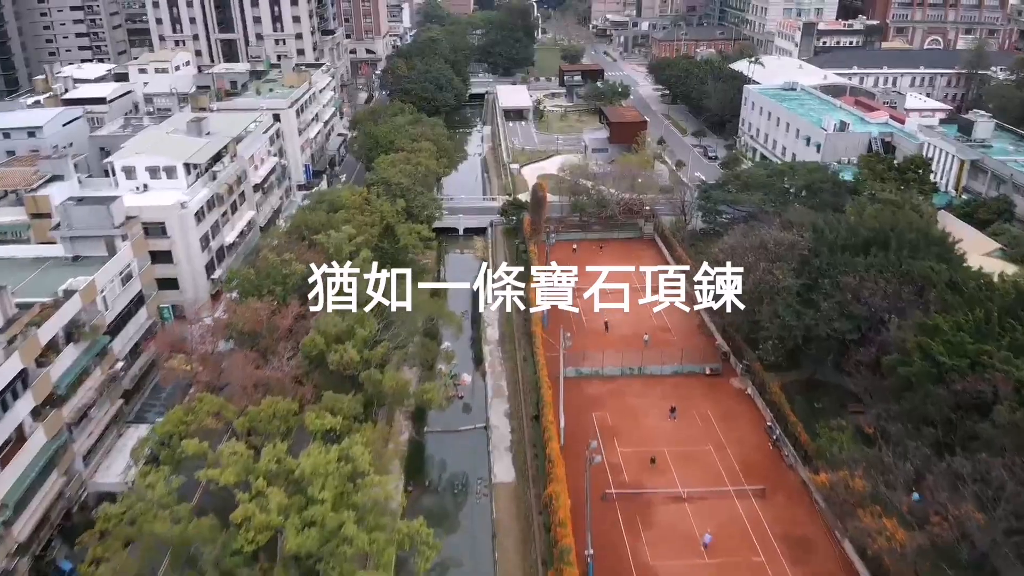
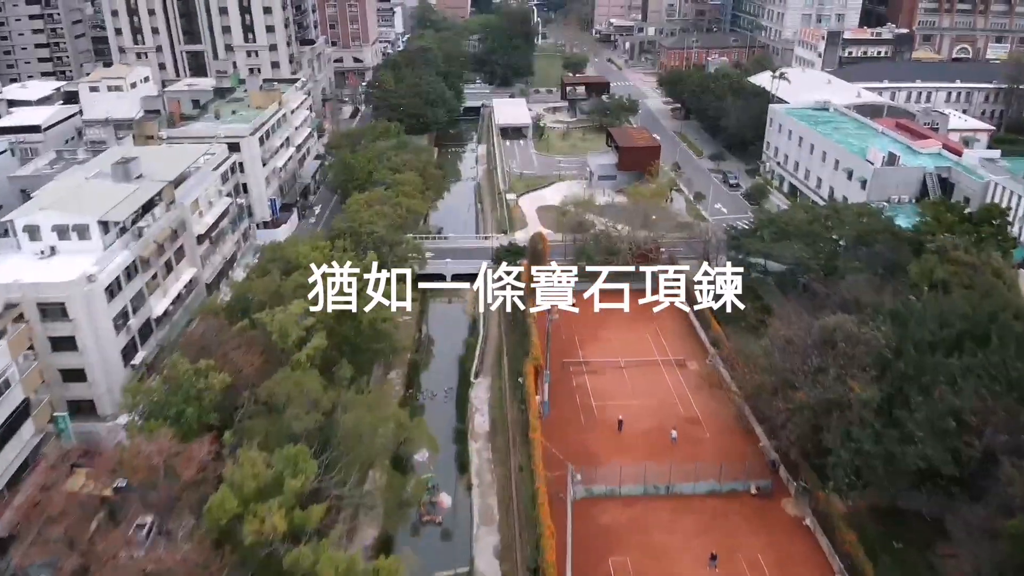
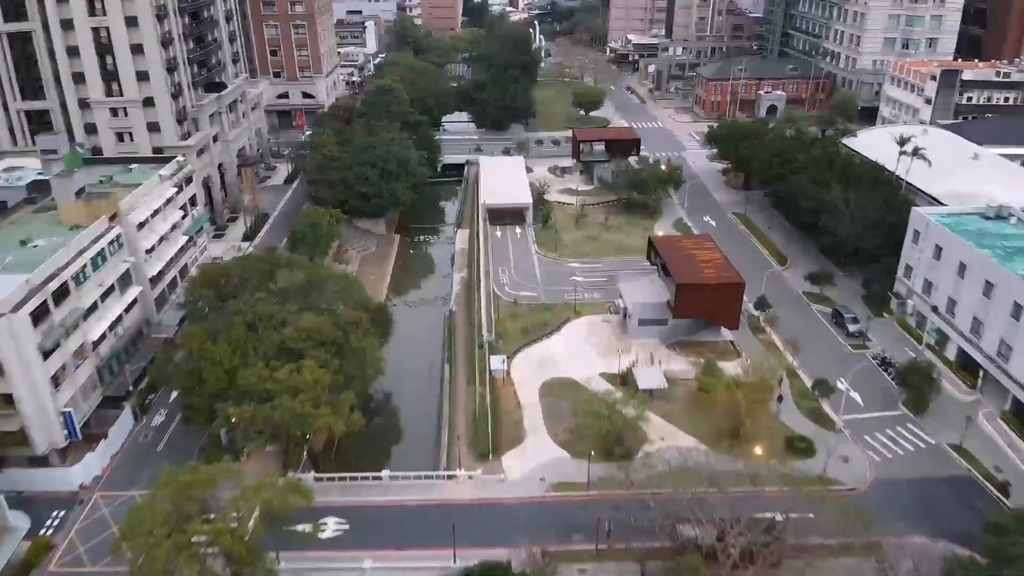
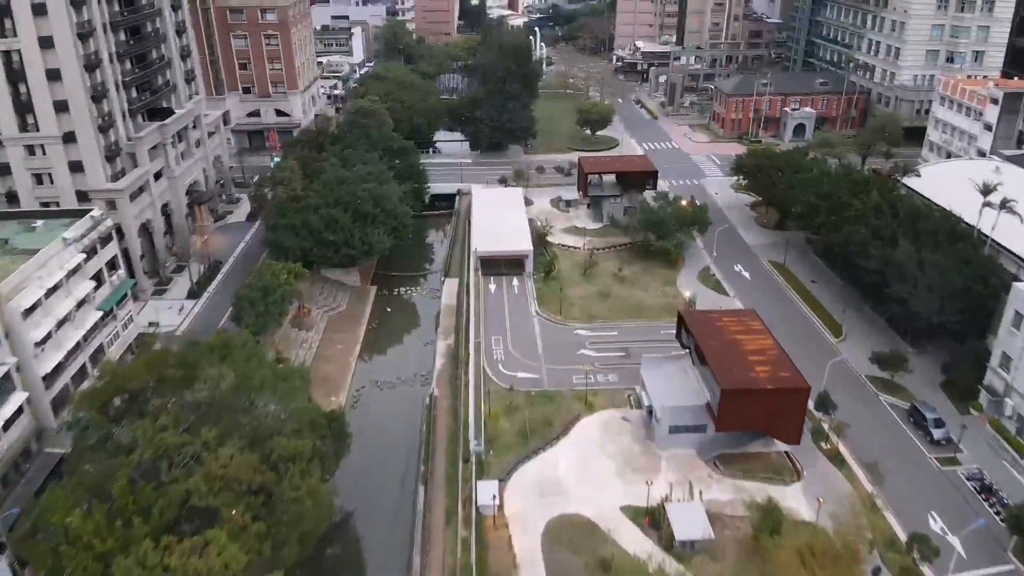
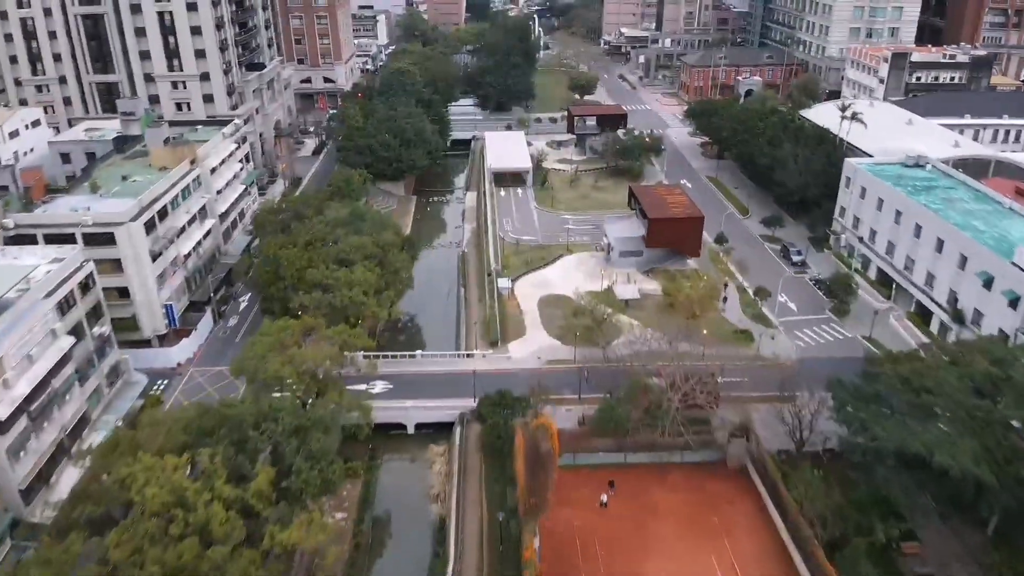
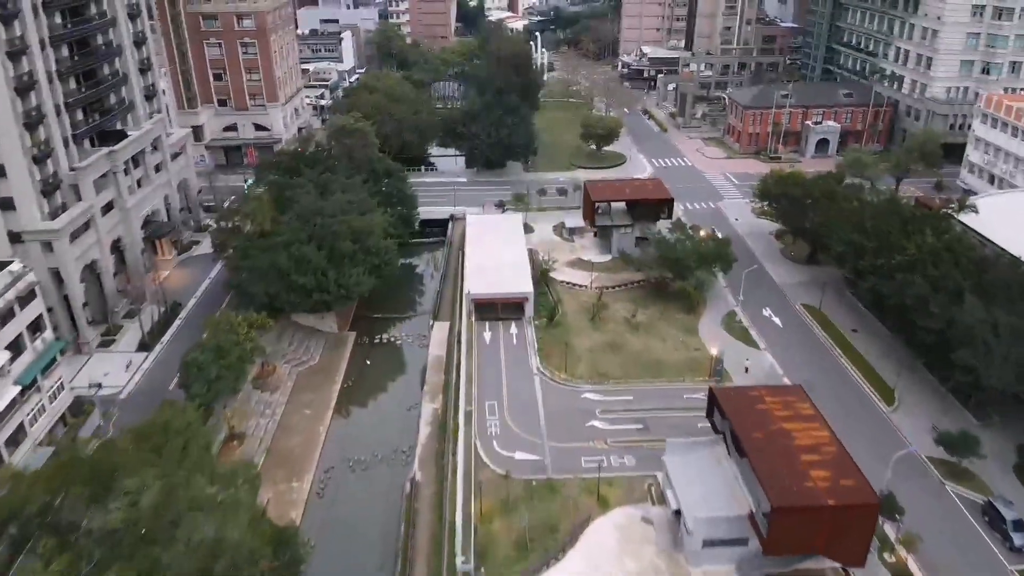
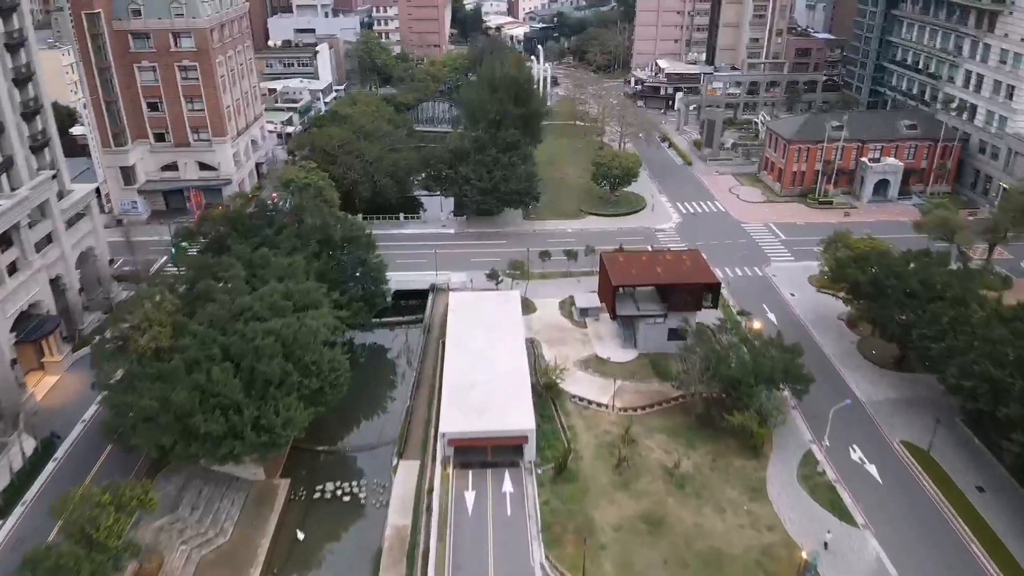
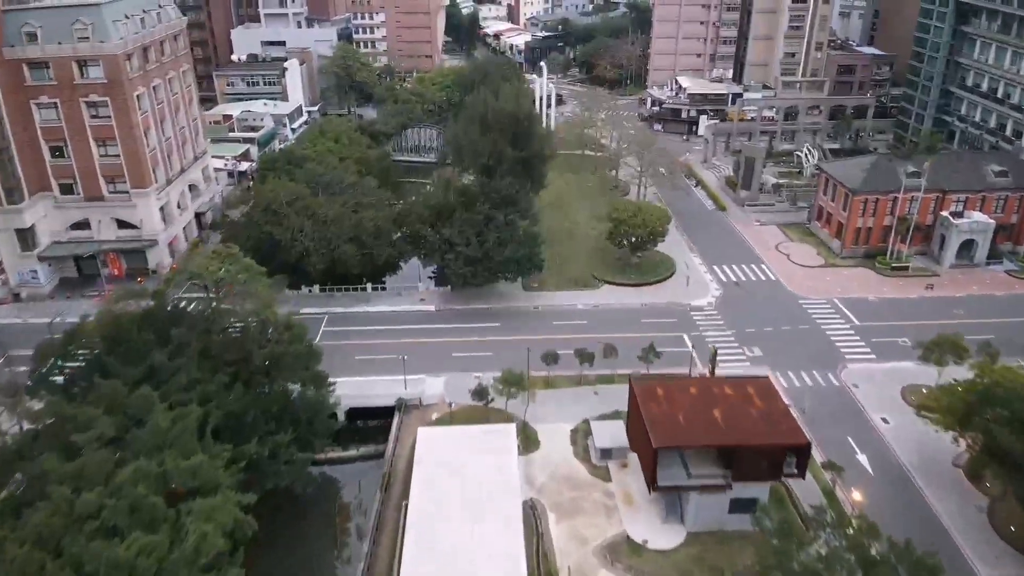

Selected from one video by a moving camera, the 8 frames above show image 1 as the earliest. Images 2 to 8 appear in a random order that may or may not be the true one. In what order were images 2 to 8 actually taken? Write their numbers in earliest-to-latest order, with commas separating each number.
2, 5, 3, 4, 6, 7, 8
